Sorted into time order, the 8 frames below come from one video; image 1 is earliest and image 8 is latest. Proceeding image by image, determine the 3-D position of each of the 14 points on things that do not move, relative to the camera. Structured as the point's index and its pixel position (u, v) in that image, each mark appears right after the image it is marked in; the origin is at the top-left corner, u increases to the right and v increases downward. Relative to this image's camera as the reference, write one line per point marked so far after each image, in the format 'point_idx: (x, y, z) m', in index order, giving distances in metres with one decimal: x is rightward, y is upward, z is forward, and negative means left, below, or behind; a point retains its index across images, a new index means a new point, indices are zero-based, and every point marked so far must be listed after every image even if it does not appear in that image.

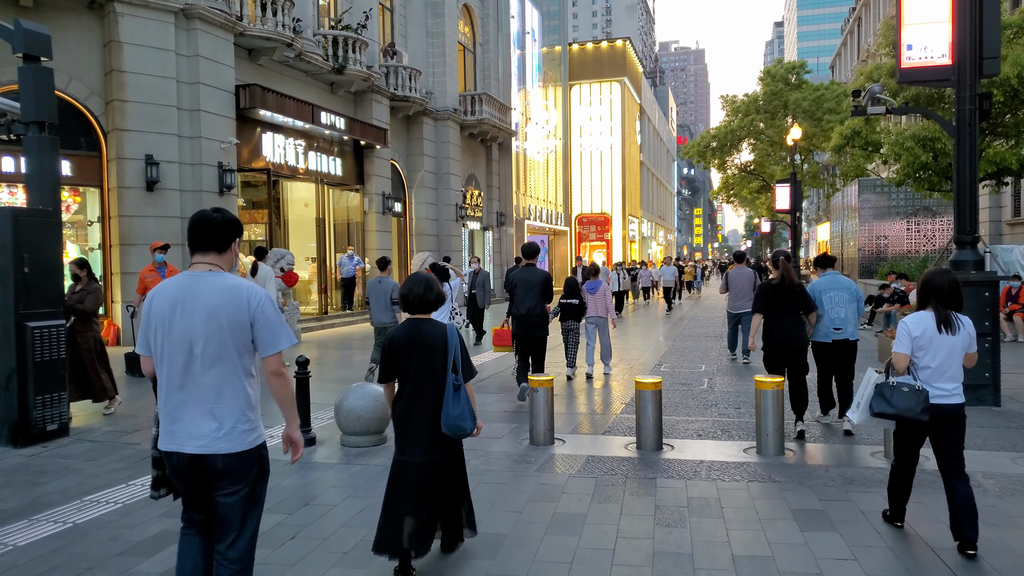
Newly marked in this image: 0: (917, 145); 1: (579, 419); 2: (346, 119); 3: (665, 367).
0: (+8.0, +2.8, +15.2) m
1: (+0.7, -1.3, +7.9) m
2: (-4.2, +4.3, +19.4) m
3: (+2.3, -1.2, +11.6) m
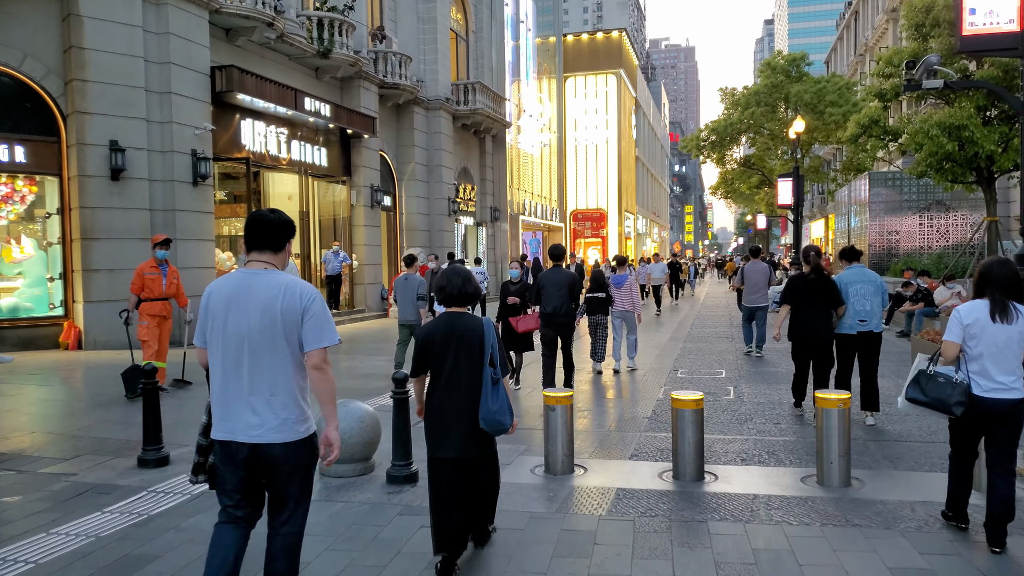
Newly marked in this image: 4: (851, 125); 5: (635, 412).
0: (+7.9, +2.9, +14.2) m
1: (+0.8, -1.3, +6.9) m
2: (-4.3, +4.3, +18.3) m
3: (+2.3, -1.2, +10.6) m
4: (+7.2, +3.4, +16.5) m
5: (+1.3, -1.3, +8.0) m
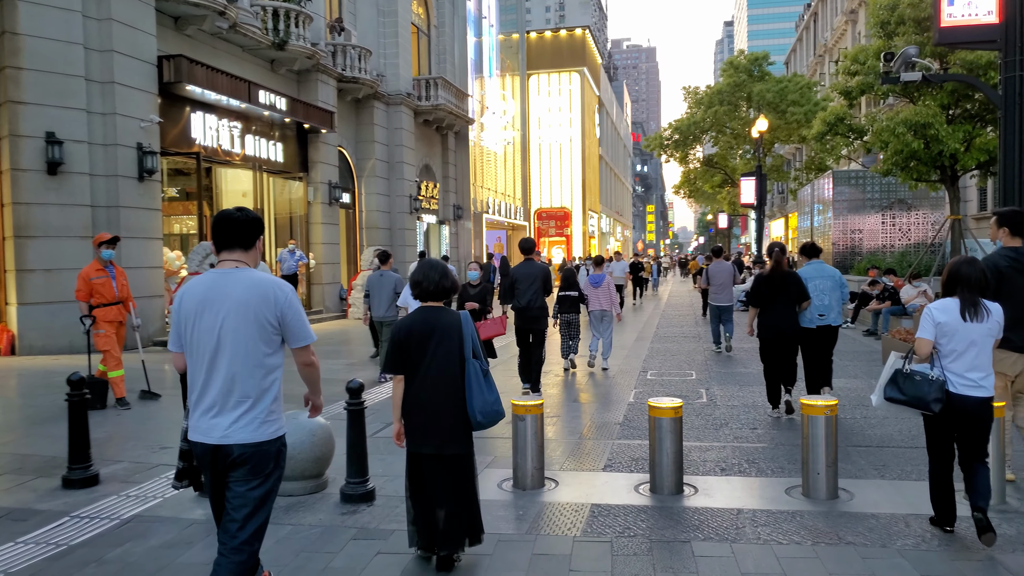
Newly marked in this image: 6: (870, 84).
0: (+7.3, +2.9, +14.2) m
1: (+0.5, -1.3, +6.5) m
2: (-5.1, +4.3, +17.6) m
3: (+1.8, -1.1, +10.2) m
4: (+6.4, +3.5, +16.4) m
5: (+0.9, -1.3, +7.6) m
6: (+6.9, +4.0, +14.9) m
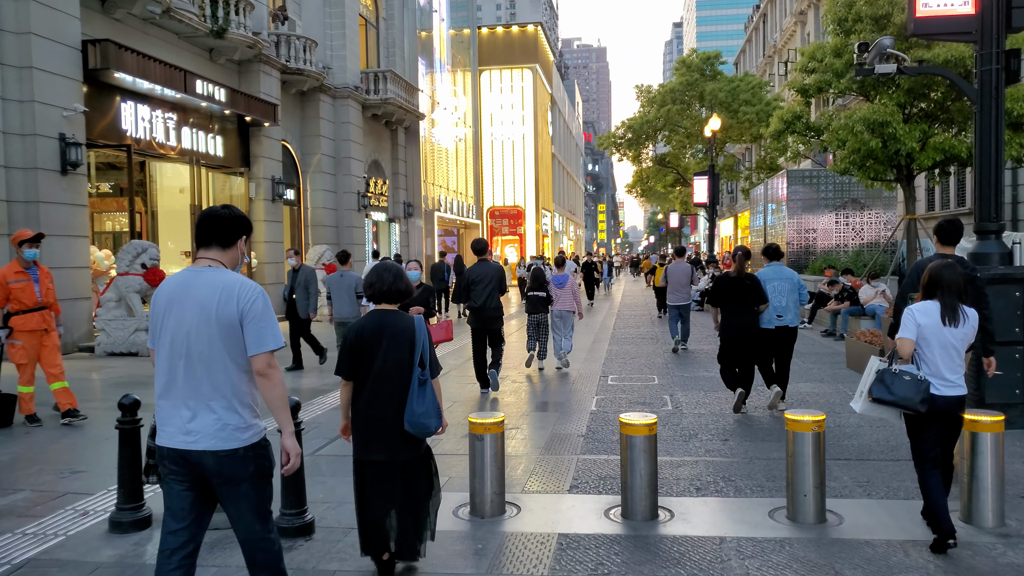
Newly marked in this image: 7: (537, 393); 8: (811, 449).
0: (+6.4, +2.9, +14.0) m
1: (+0.1, -1.3, +5.9) m
2: (-6.1, +4.3, +16.7) m
3: (+1.3, -1.2, +9.8) m
4: (+5.5, +3.5, +16.2) m
5: (+0.5, -1.3, +7.1) m
6: (+6.0, +4.0, +14.8) m
7: (+0.3, -1.2, +9.1) m
8: (+1.7, -0.9, +4.5) m
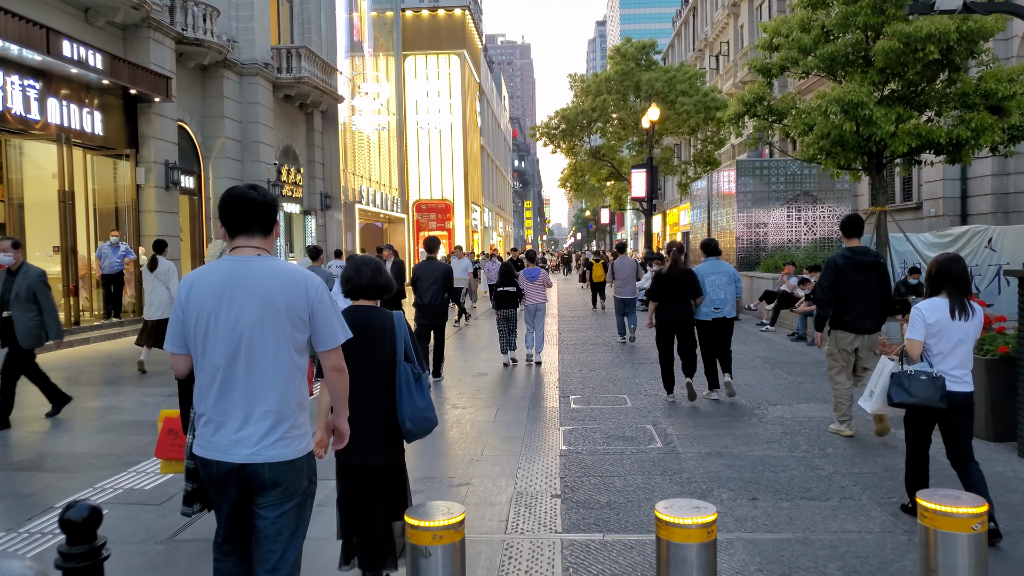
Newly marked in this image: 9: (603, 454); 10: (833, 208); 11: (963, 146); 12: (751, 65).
0: (+5.3, +2.9, +12.7) m
1: (-0.1, -1.4, +4.1) m
2: (-7.4, +4.2, +14.2) m
3: (+0.6, -1.2, +8.0) m
4: (+4.2, +3.5, +14.8) m
5: (+0.2, -1.3, +5.3) m
6: (+4.9, +4.0, +13.4) m
7: (-0.3, -1.2, +7.2) m
8: (+1.6, -1.0, +2.8) m
9: (+0.7, -1.3, +5.9) m
10: (+7.9, +2.0, +19.2) m
11: (+7.4, +2.3, +12.7) m
12: (+4.4, +4.1, +14.3) m
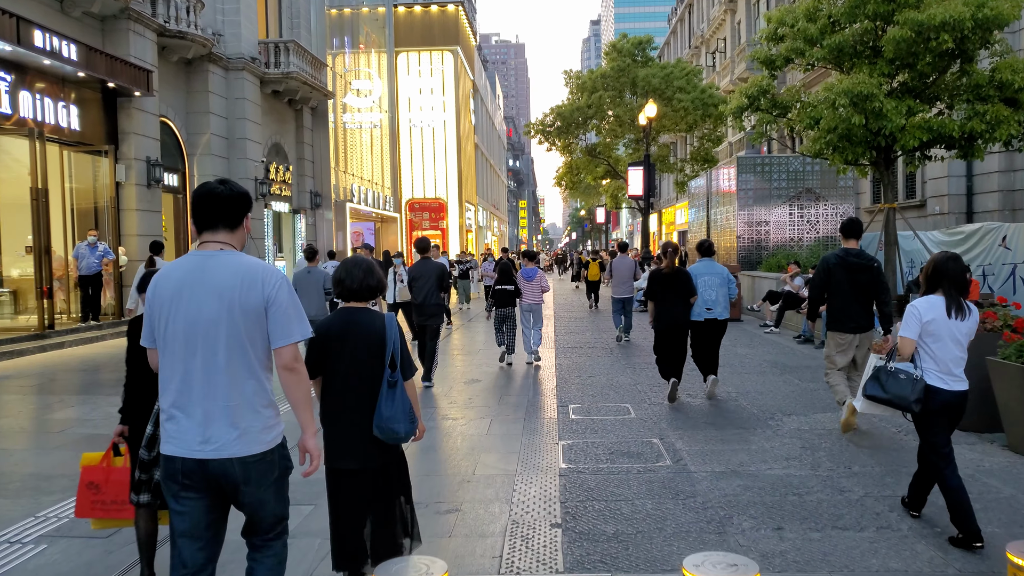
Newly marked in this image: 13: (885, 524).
0: (+5.2, +2.9, +12.2) m
1: (-0.1, -1.4, +3.5) m
2: (-7.5, +4.2, +13.6) m
3: (+0.6, -1.2, +7.5) m
4: (+4.1, +3.5, +14.2) m
5: (+0.1, -1.3, +4.7) m
6: (+4.8, +4.0, +12.9) m
7: (-0.3, -1.3, +6.7) m
8: (+1.6, -1.0, +2.2) m
9: (+0.7, -1.3, +5.3) m
10: (+7.8, +2.0, +18.7) m
11: (+7.3, +2.3, +12.2) m
12: (+4.3, +4.1, +13.8) m
13: (+2.0, -1.3, +4.3) m
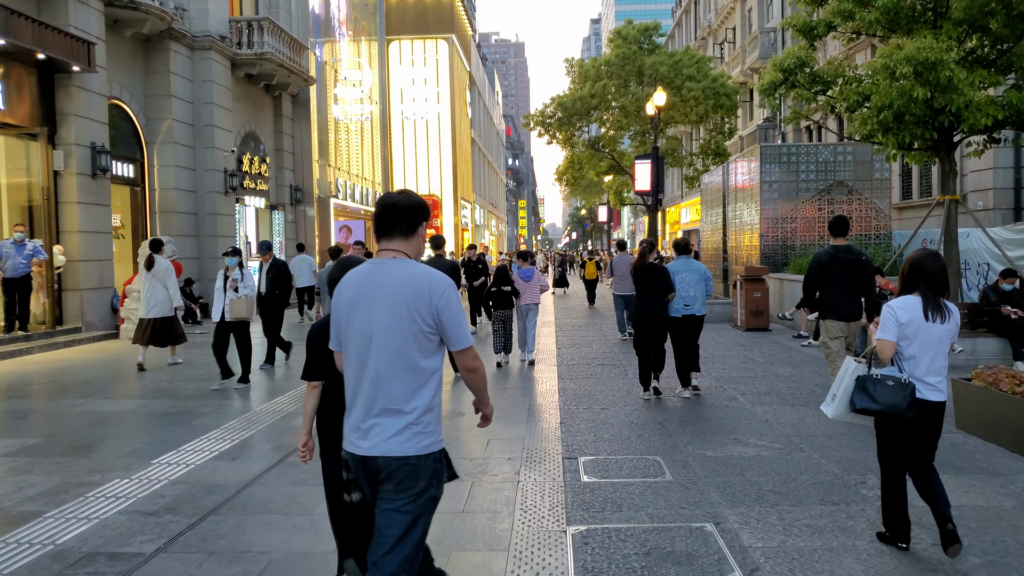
0: (+5.2, +2.8, +10.2) m
1: (-0.2, -1.5, +1.5) m
2: (-7.6, +4.1, +11.6) m
3: (+0.5, -1.3, +5.5) m
4: (+4.0, +3.4, +12.3) m
5: (0.0, -1.4, +2.7) m
6: (+4.7, +3.9, +10.9) m
7: (-0.4, -1.3, +4.7) m
8: (+1.5, -1.1, +0.2) m
9: (+0.6, -1.4, +3.3) m
10: (+7.7, +1.9, +16.7) m
11: (+7.2, +2.3, +10.3) m
12: (+4.2, +4.0, +11.8) m
13: (+2.0, -1.4, +2.3) m
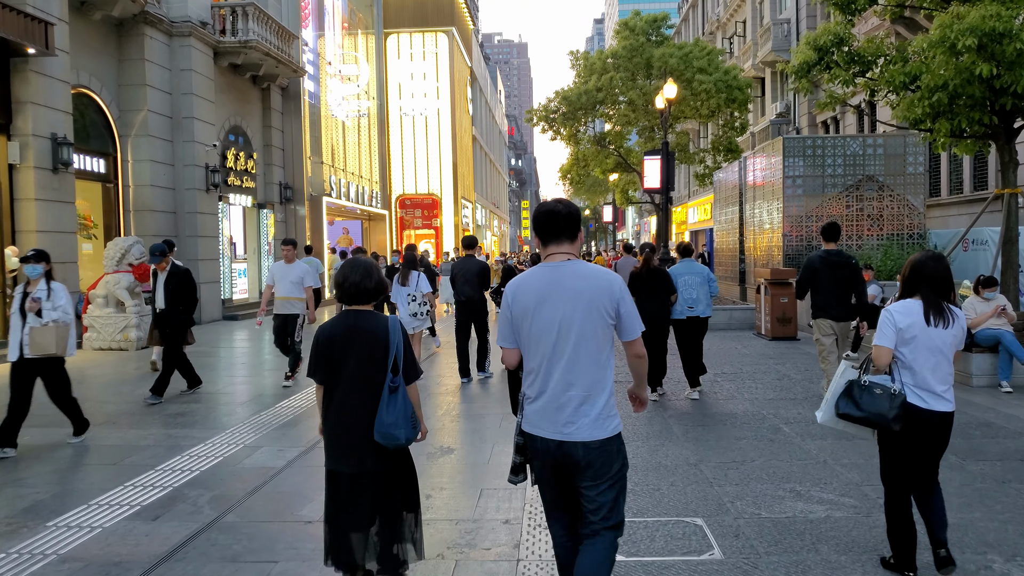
0: (+5.2, +2.7, +8.9) m
1: (-0.2, -1.5, +0.2) m
2: (-7.6, +4.1, +10.3) m
3: (+0.5, -1.3, +4.2) m
4: (+4.0, +3.3, +10.9) m
5: (0.0, -1.5, +1.4) m
6: (+4.7, +3.8, +9.6) m
7: (-0.4, -1.4, +3.4) m
8: (+1.5, -1.1, -1.1) m
9: (+0.6, -1.4, +2.0) m
10: (+7.7, +1.8, +15.4) m
11: (+7.2, +2.2, +8.9) m
12: (+4.3, +3.9, +10.5) m
13: (+1.9, -1.4, +1.0) m
